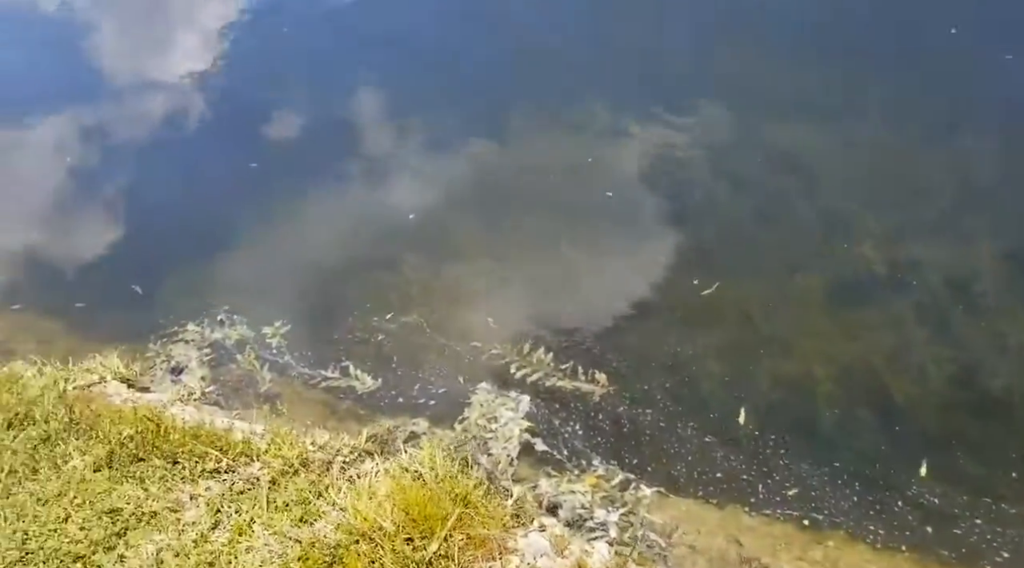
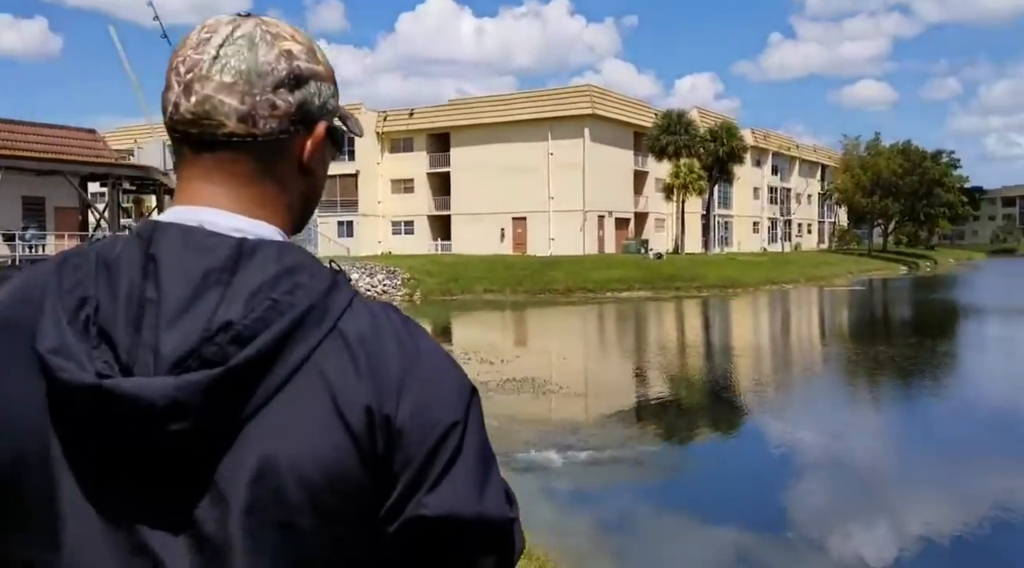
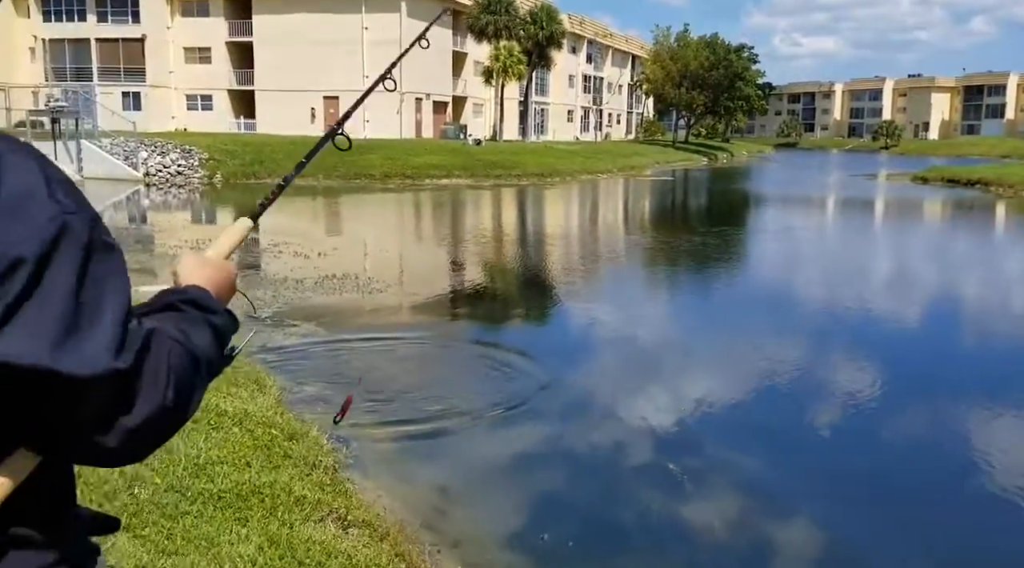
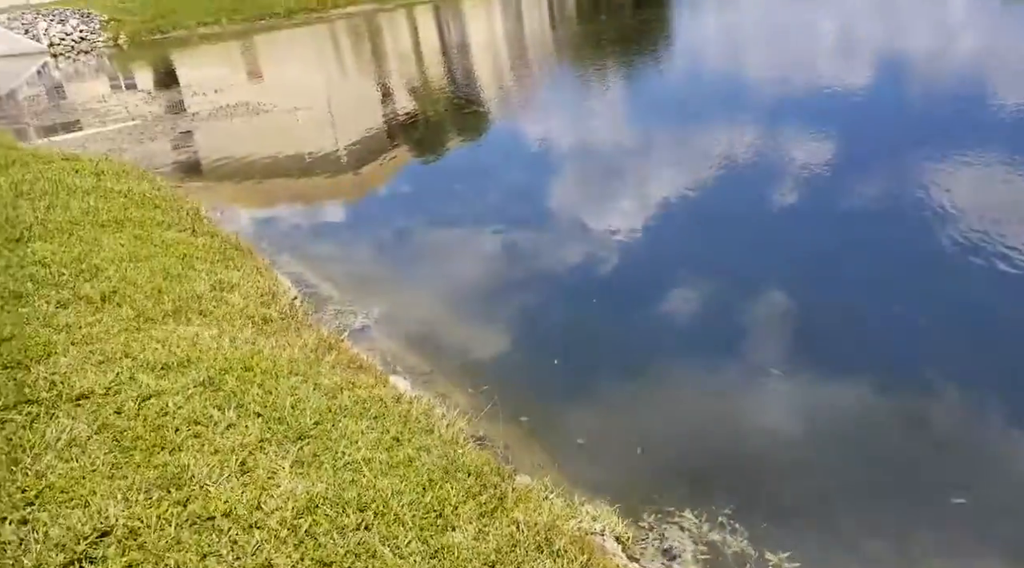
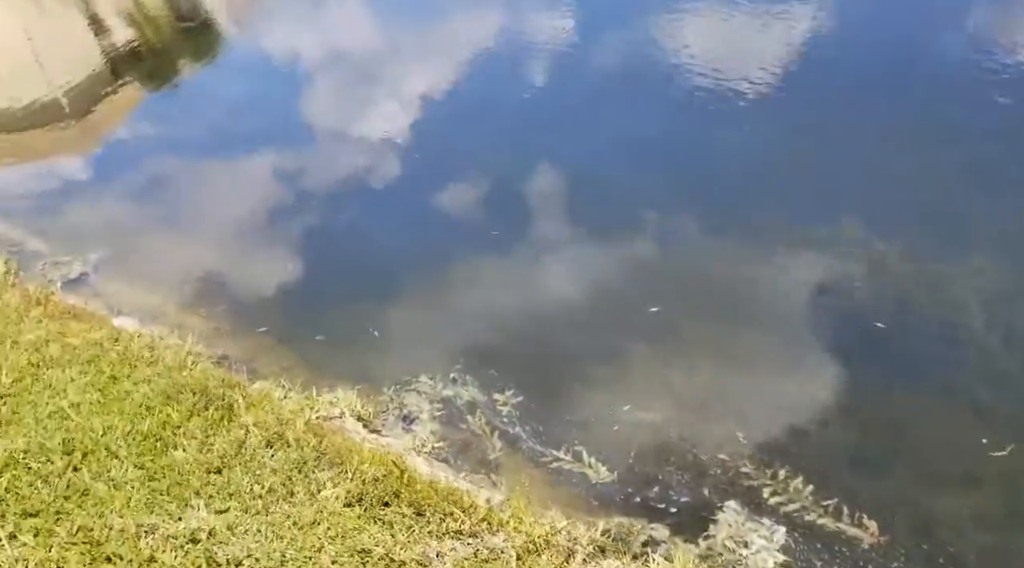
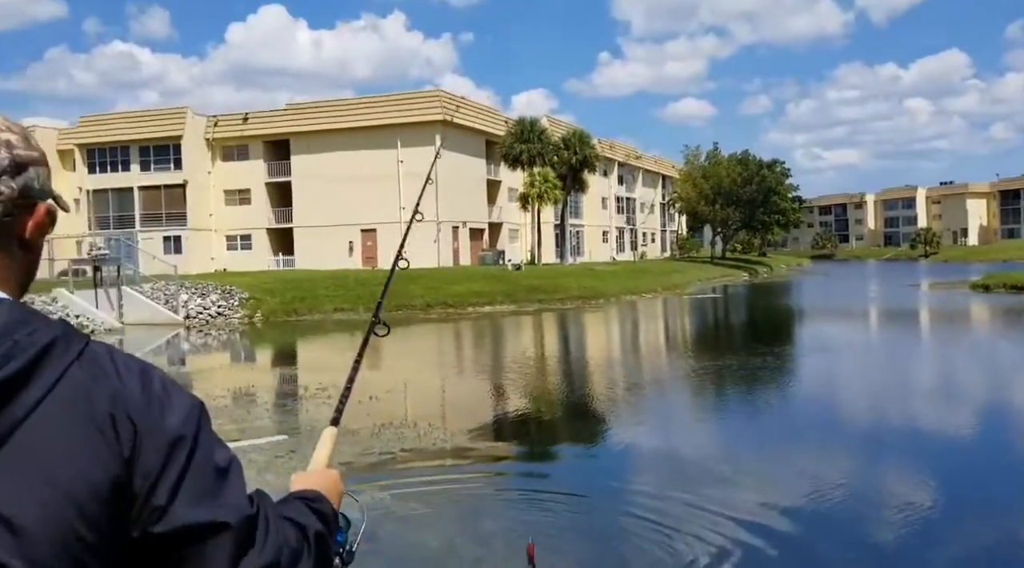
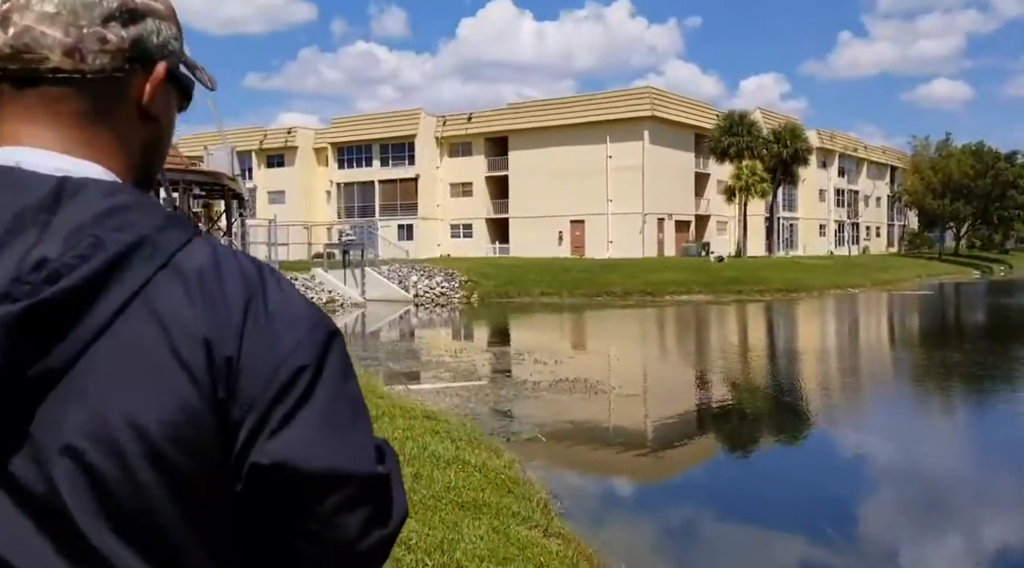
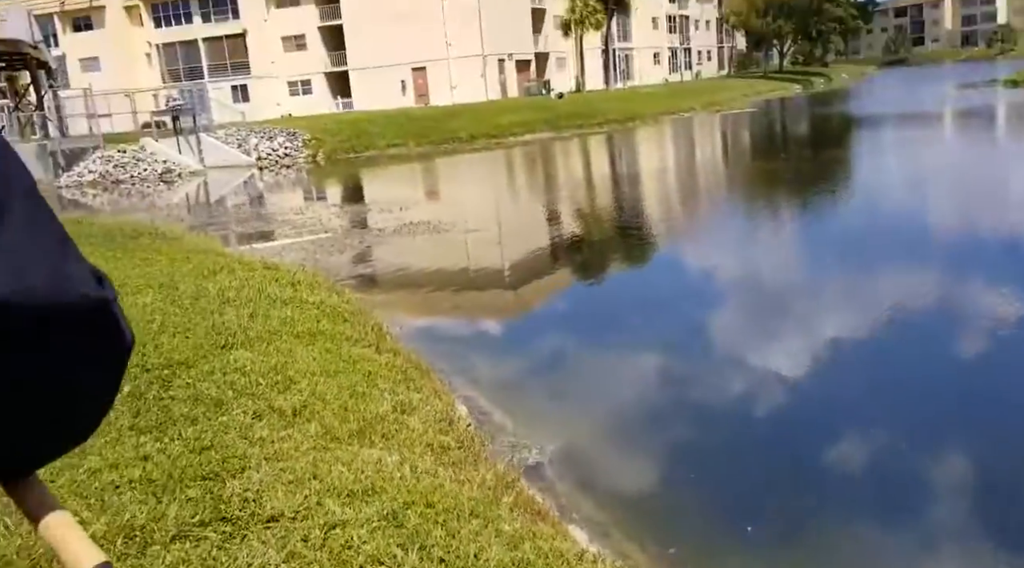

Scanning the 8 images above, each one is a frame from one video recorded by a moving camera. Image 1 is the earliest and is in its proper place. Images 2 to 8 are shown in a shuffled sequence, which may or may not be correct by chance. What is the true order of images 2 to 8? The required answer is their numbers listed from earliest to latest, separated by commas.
5, 4, 8, 7, 2, 3, 6
